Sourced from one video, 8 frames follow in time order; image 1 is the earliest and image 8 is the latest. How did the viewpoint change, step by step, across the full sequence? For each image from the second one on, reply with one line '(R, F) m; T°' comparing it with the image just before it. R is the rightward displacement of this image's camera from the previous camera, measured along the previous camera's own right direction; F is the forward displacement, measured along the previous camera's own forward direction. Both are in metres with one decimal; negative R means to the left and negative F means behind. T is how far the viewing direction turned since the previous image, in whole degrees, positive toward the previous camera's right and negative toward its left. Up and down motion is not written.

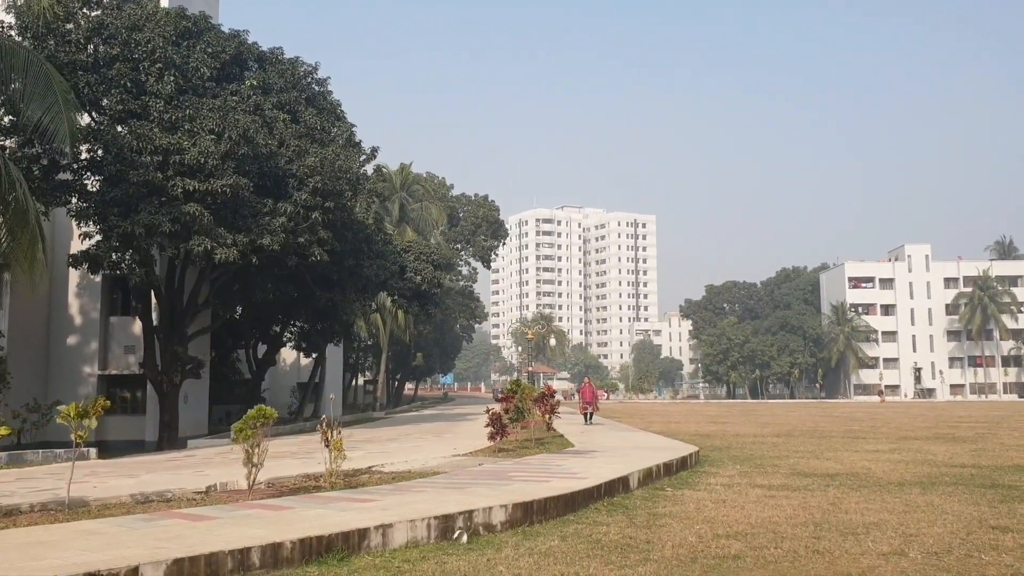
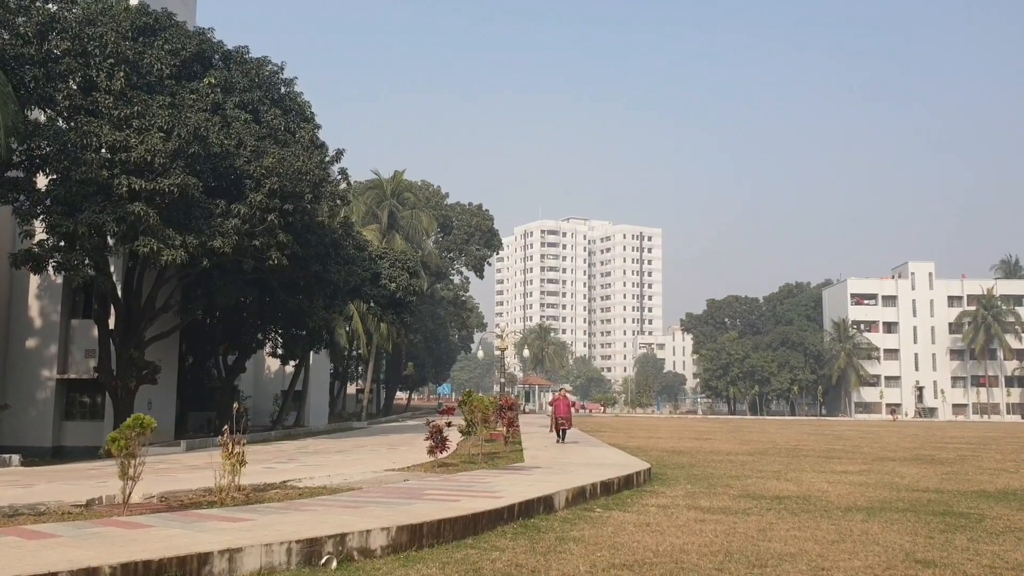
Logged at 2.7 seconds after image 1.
(+1.1, +0.7) m; 0°
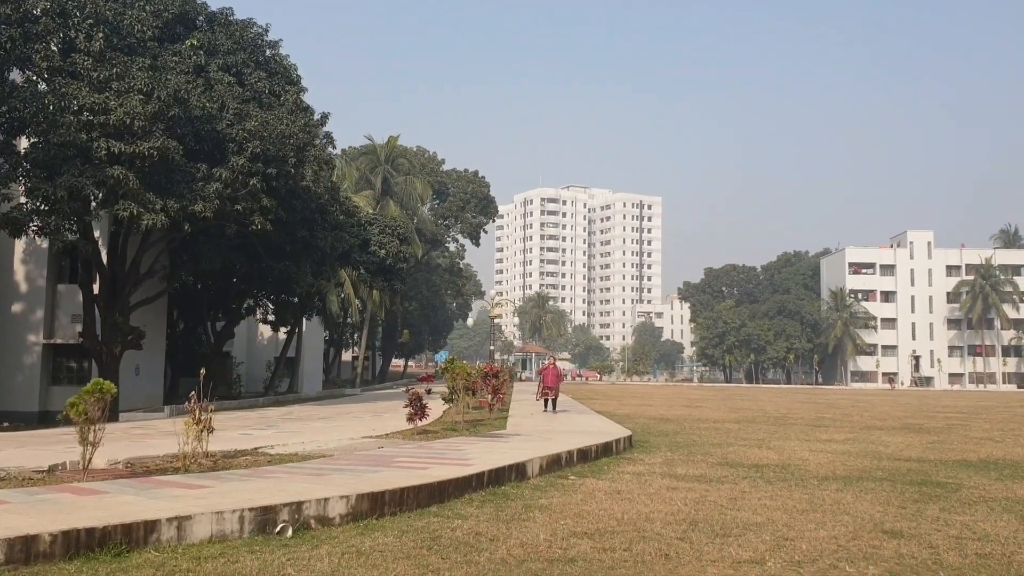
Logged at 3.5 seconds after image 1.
(+0.3, +0.2) m; 0°
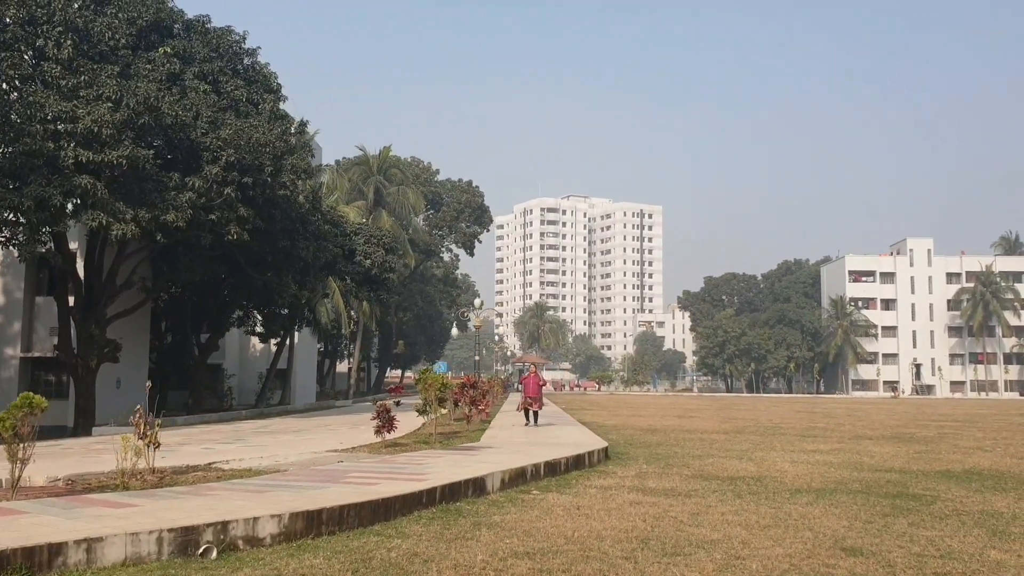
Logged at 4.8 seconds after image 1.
(+0.6, +0.4) m; 0°
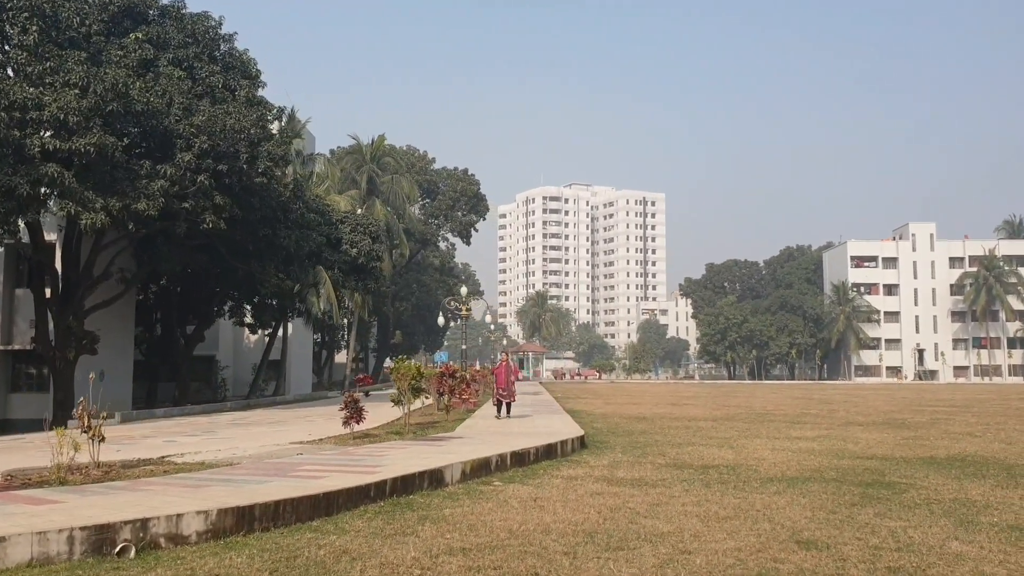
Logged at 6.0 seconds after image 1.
(+0.6, +0.4) m; 0°
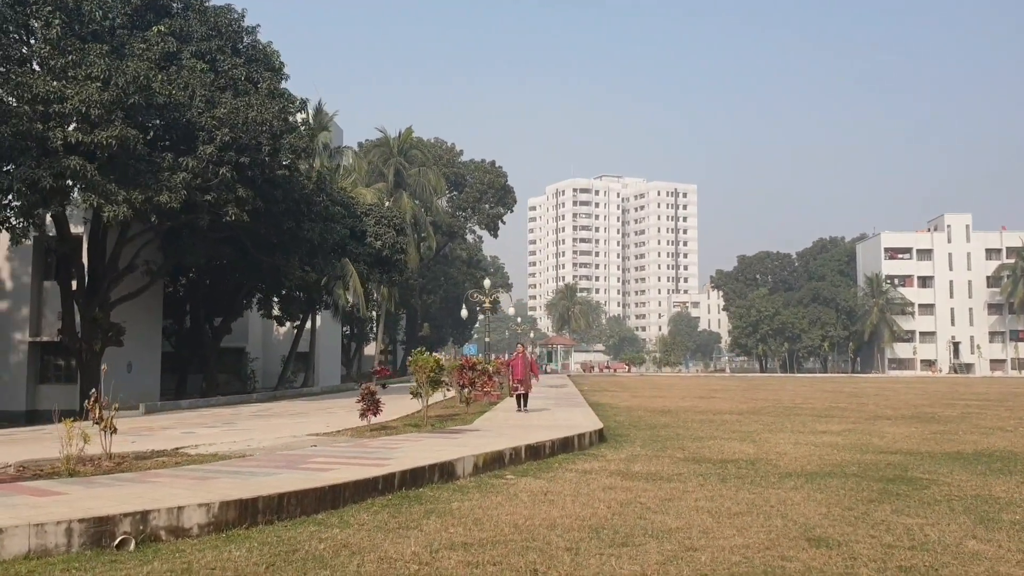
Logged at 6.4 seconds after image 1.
(+0.2, +0.1) m; -2°
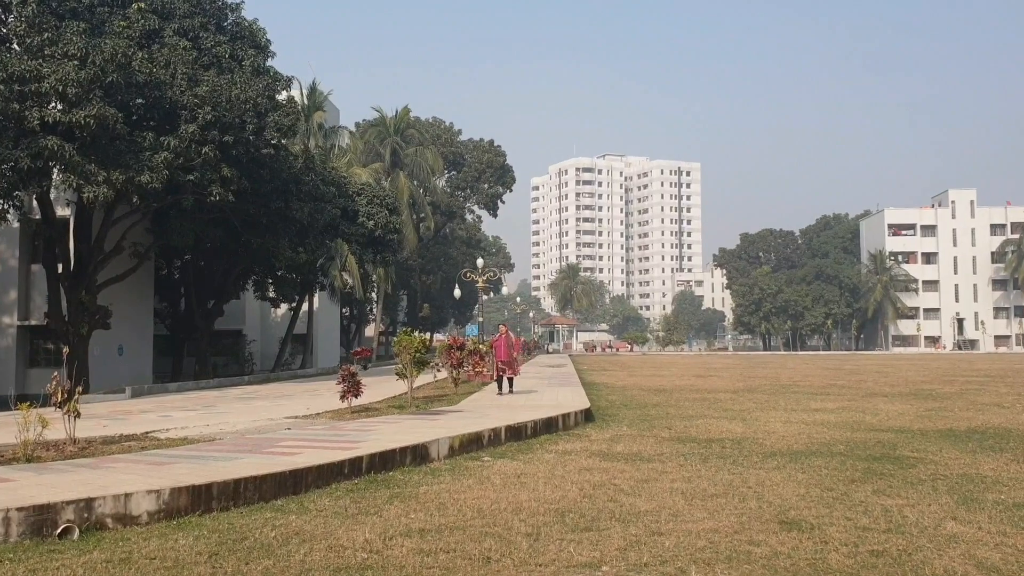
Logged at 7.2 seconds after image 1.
(+0.4, +0.3) m; 0°
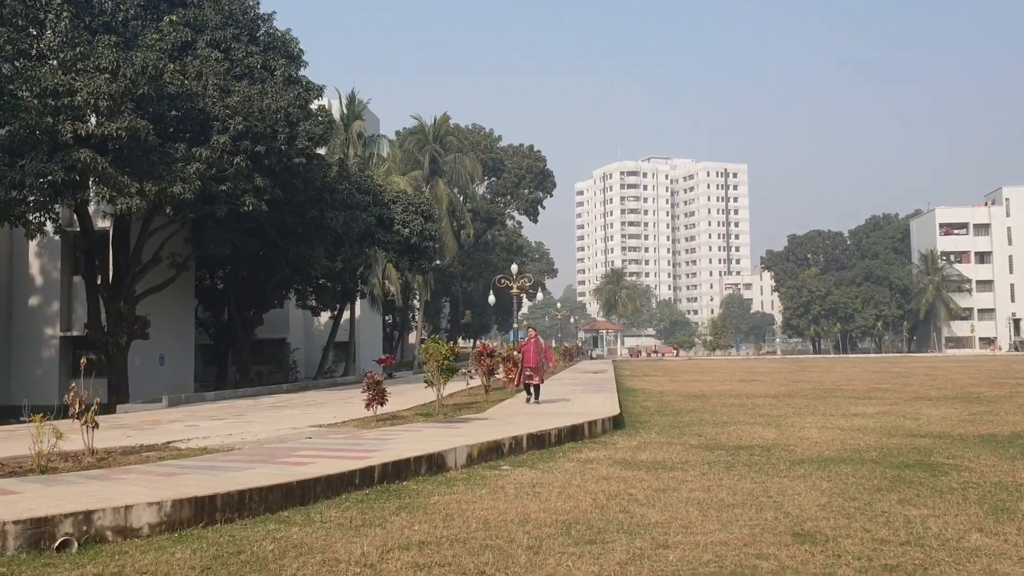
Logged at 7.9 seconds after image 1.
(+0.3, +0.2) m; -3°
